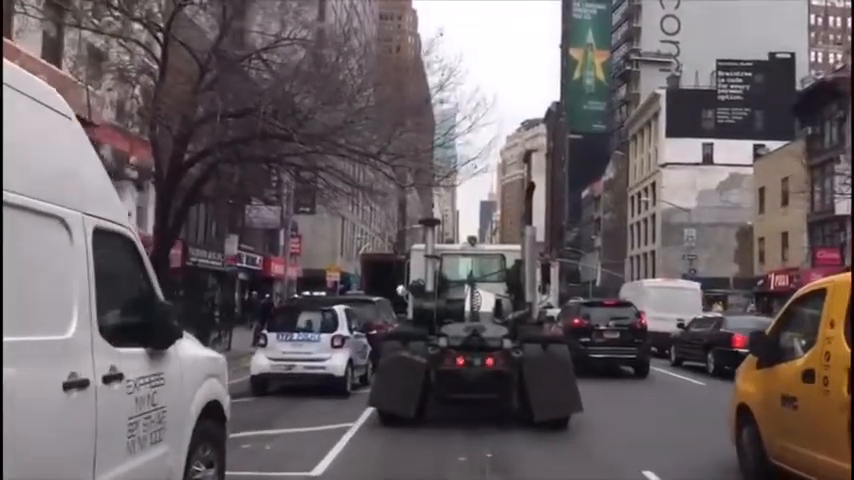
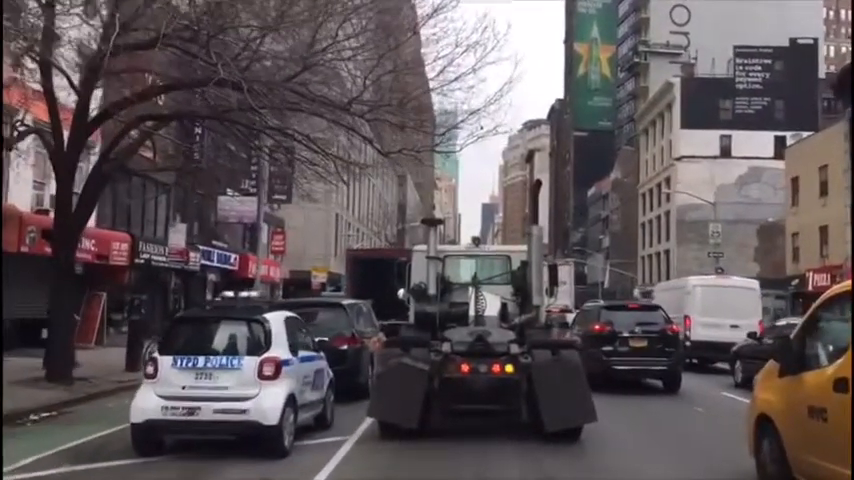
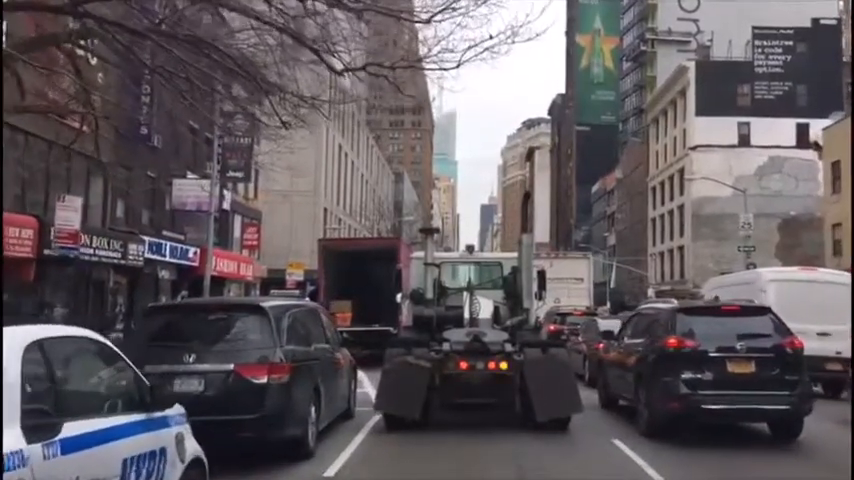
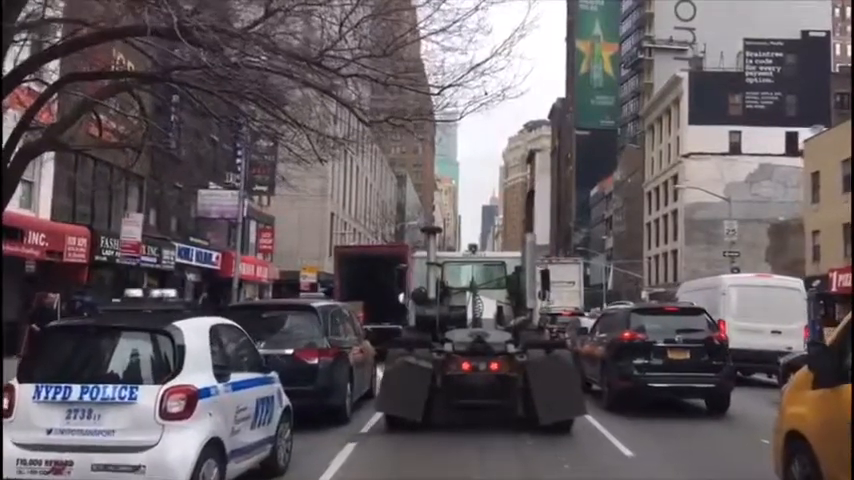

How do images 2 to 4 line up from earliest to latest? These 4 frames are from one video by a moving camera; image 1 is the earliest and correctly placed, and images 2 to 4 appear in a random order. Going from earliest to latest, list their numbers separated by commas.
2, 4, 3
